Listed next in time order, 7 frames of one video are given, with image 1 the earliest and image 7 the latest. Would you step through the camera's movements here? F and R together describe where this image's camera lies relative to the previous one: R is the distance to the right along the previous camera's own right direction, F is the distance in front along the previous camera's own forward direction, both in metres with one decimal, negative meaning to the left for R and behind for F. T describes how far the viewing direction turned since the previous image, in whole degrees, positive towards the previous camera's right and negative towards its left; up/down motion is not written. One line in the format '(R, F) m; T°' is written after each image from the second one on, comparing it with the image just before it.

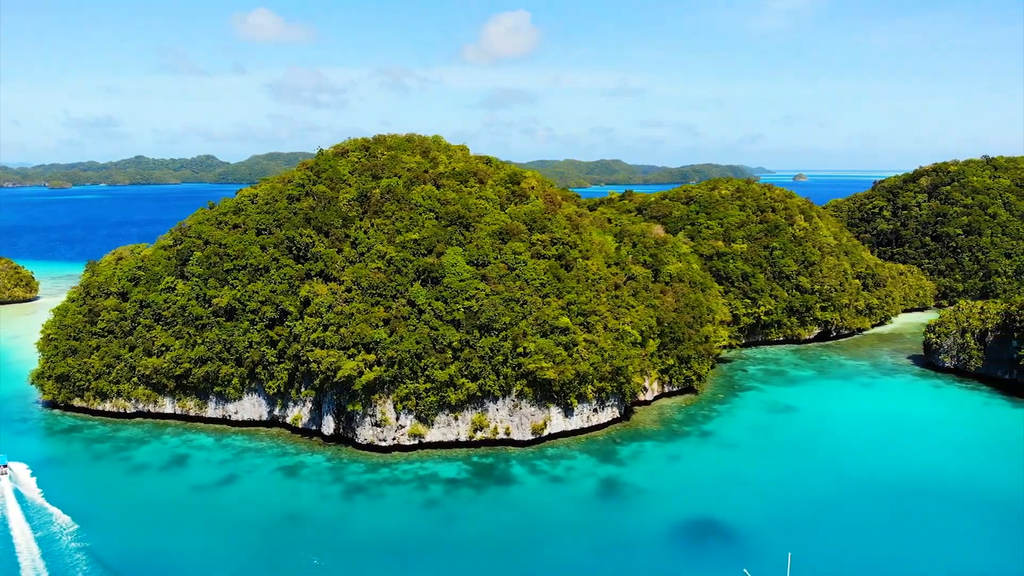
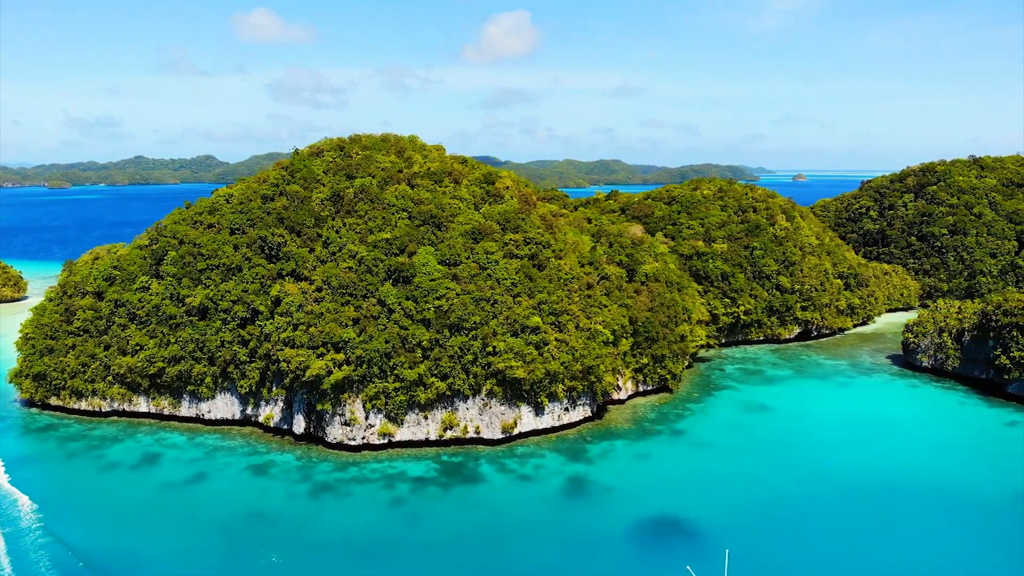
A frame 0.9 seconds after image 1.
(+1.6, -0.1) m; 0°
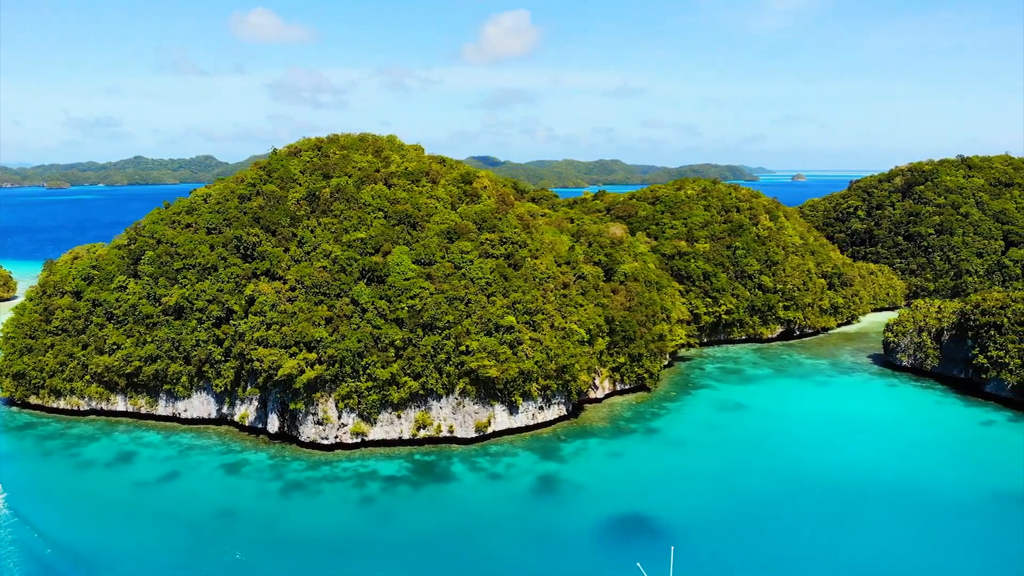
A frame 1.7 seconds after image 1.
(+1.4, -0.1) m; 0°
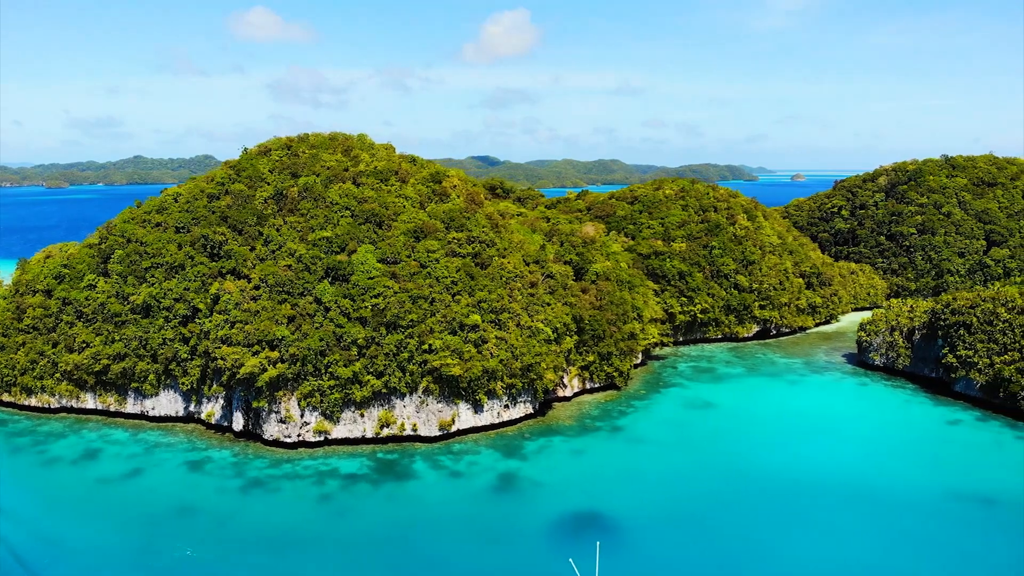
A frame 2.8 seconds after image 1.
(+2.0, -0.1) m; 0°
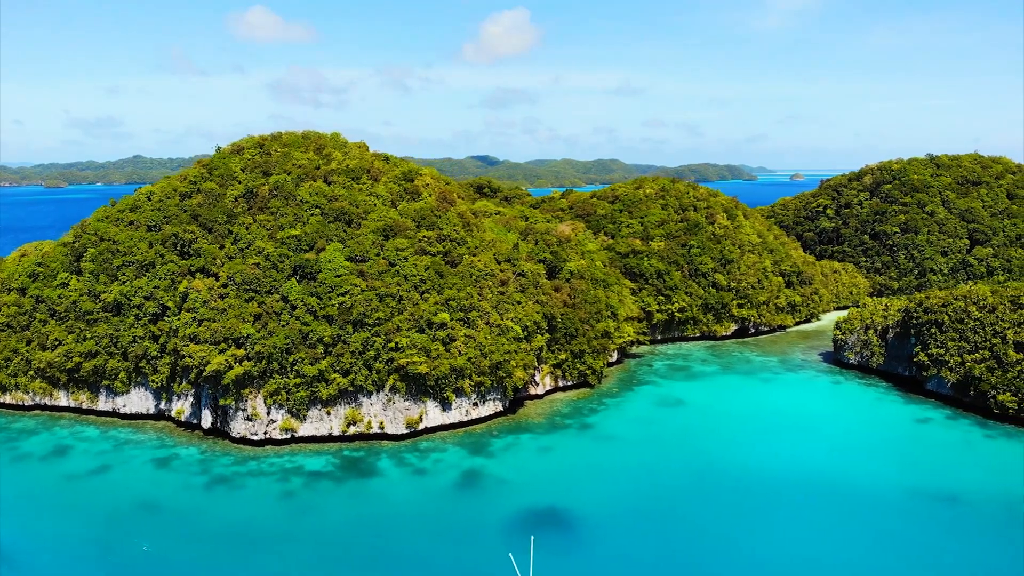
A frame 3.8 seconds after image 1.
(+1.8, -0.1) m; 0°
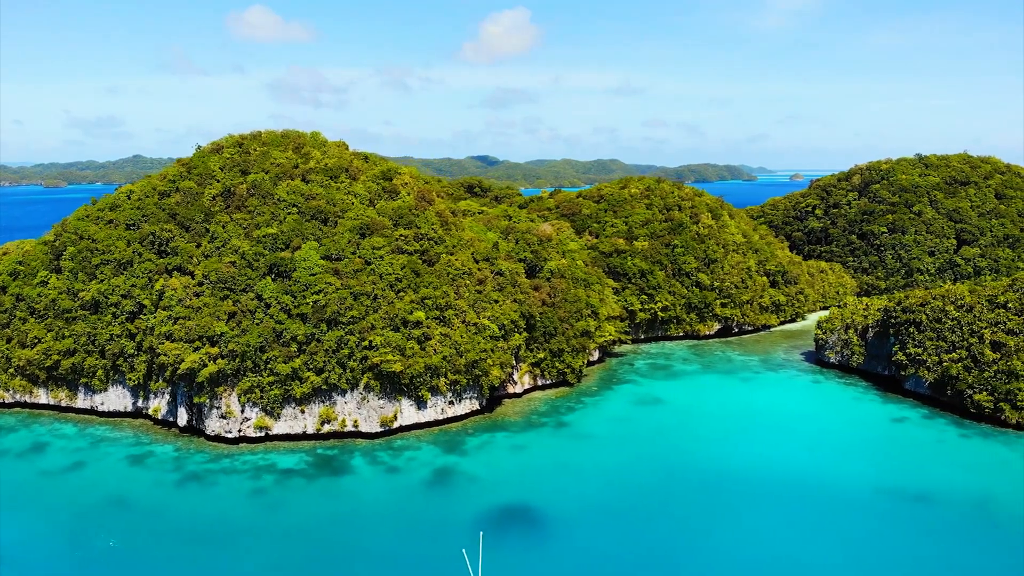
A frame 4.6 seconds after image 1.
(+1.4, -0.1) m; 0°
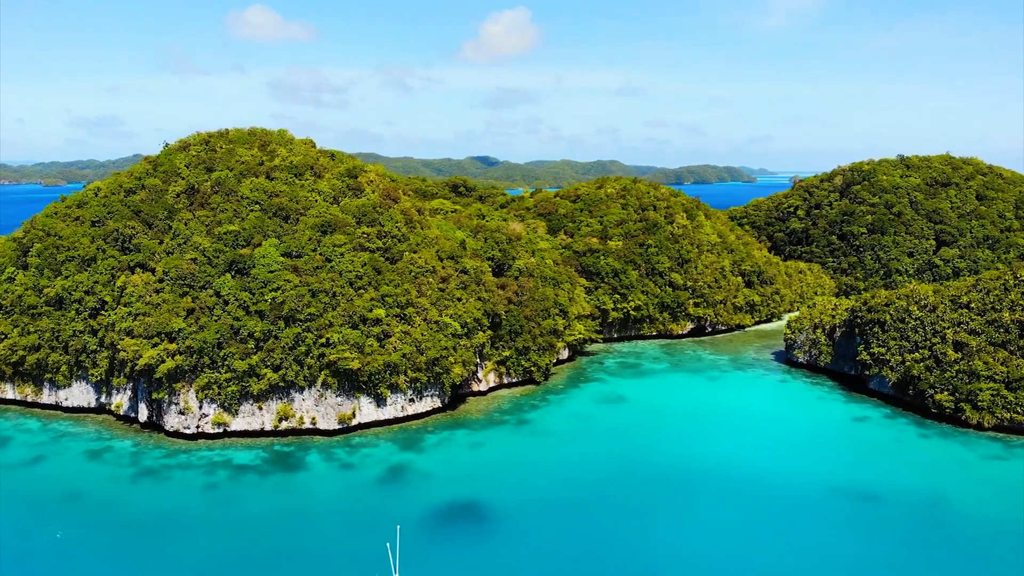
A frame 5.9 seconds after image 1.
(+2.2, -0.1) m; 0°
